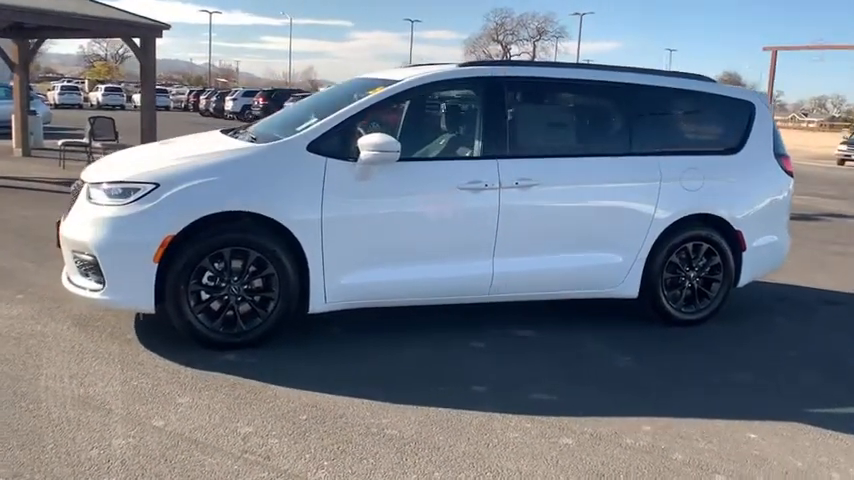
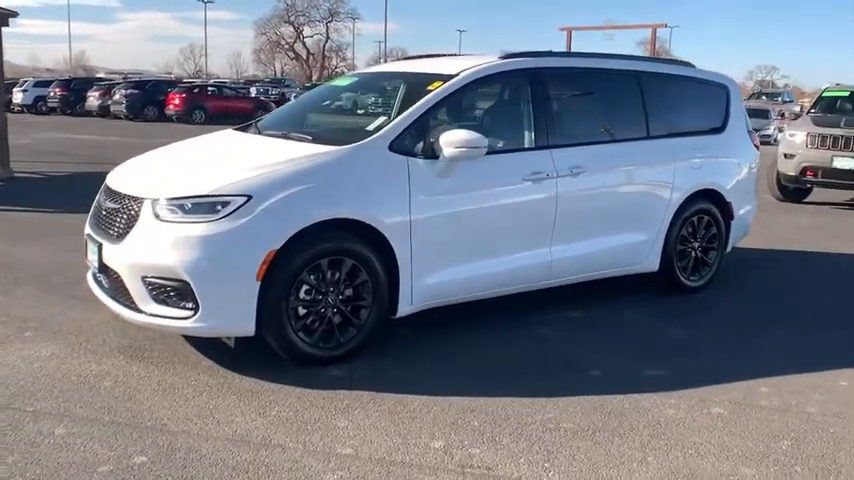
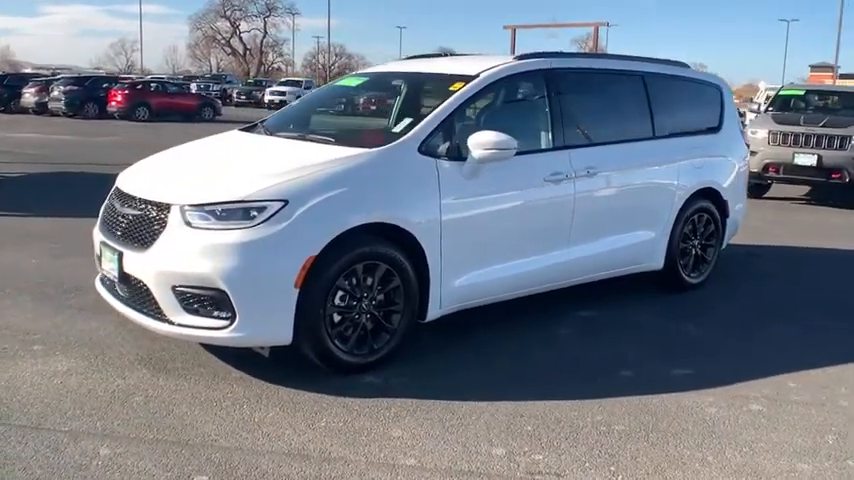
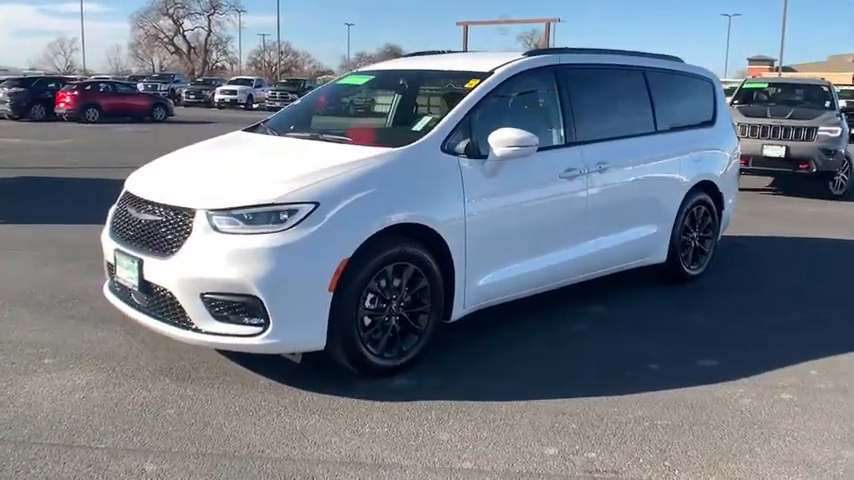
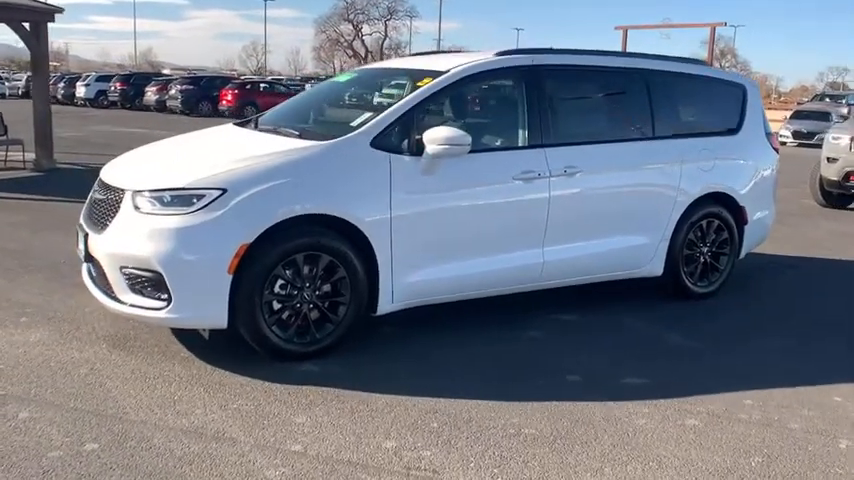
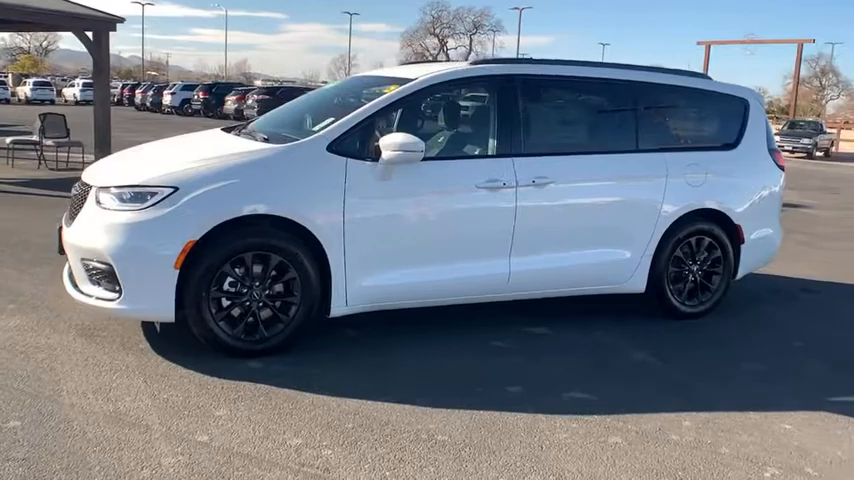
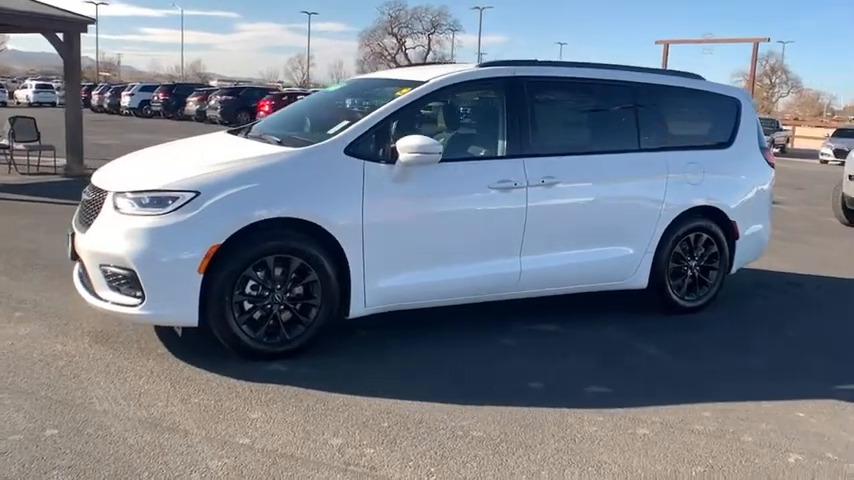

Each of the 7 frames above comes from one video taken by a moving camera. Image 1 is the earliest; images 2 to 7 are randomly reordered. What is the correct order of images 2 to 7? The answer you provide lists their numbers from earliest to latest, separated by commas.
6, 7, 5, 2, 3, 4
